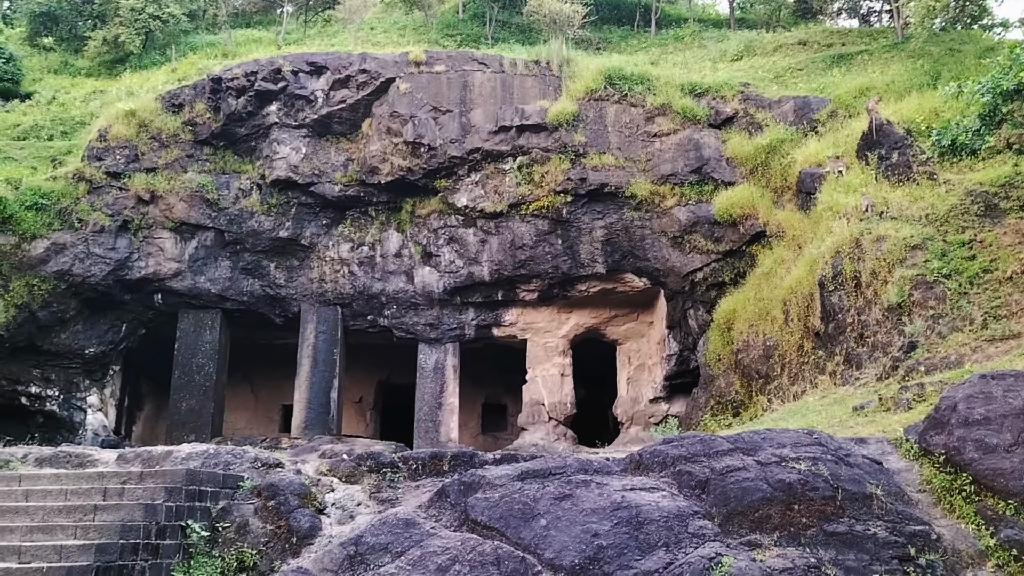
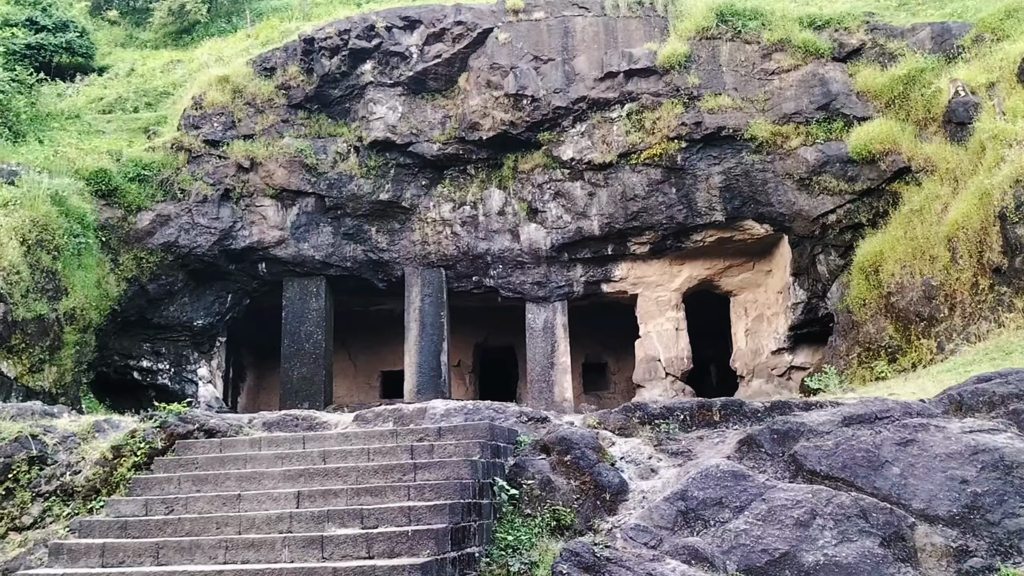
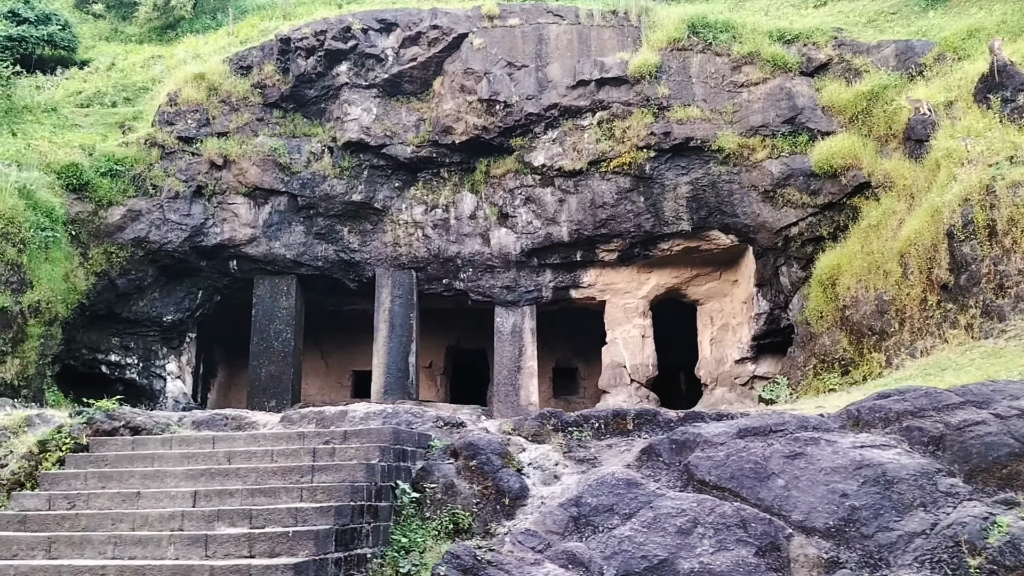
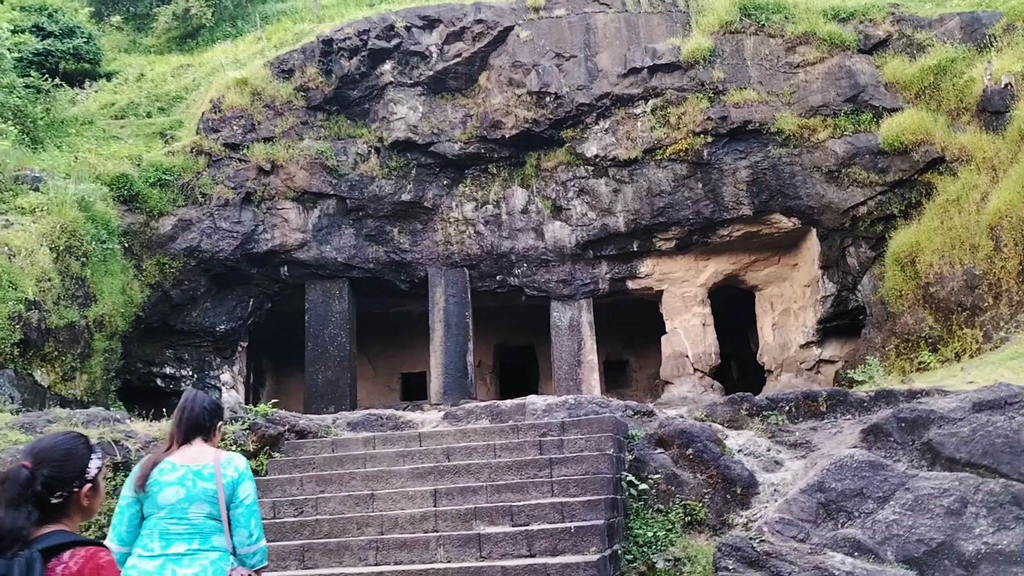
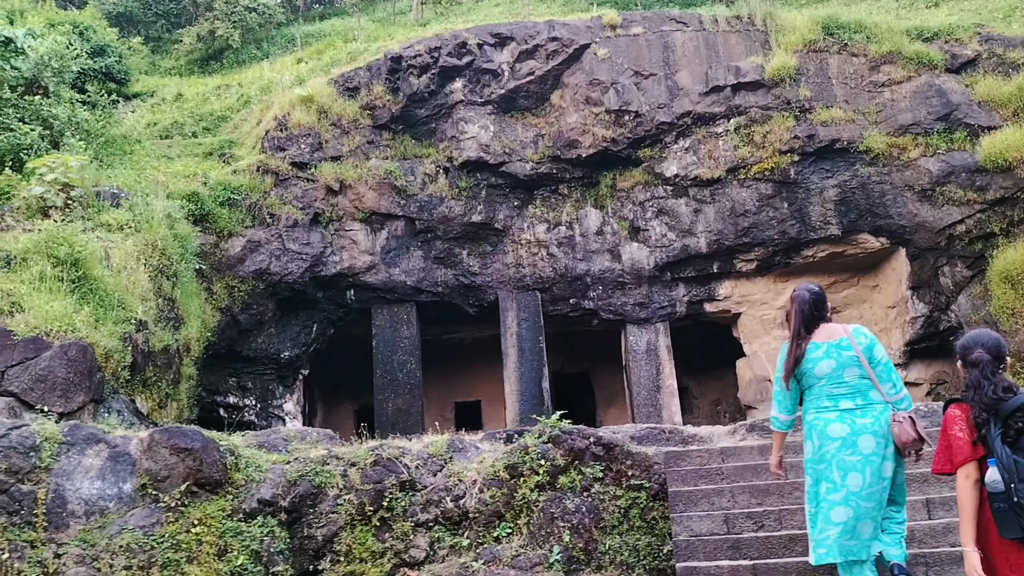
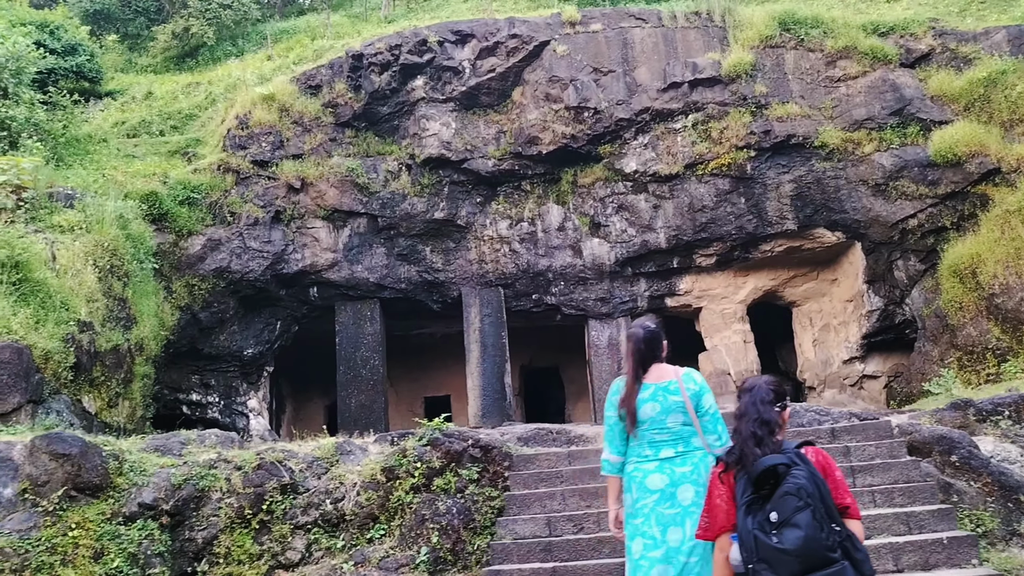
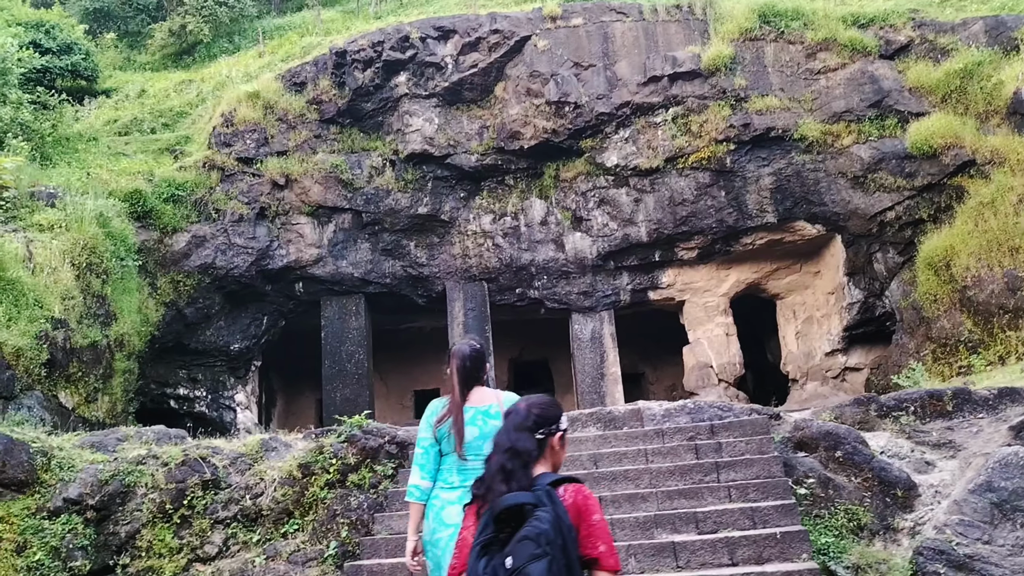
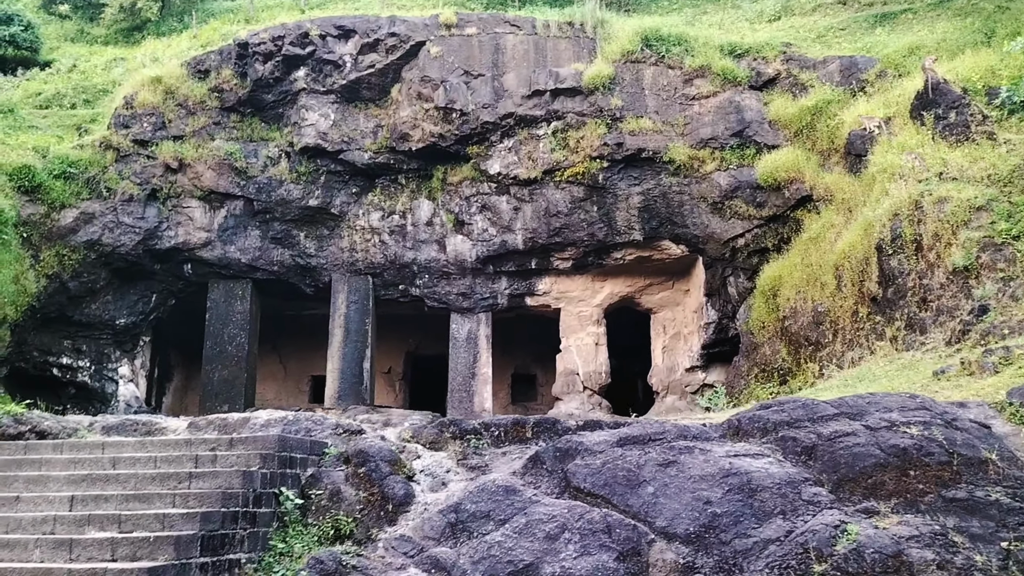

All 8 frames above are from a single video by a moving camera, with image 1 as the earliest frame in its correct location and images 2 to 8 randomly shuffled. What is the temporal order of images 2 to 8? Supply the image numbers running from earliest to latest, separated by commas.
8, 3, 2, 4, 7, 6, 5
